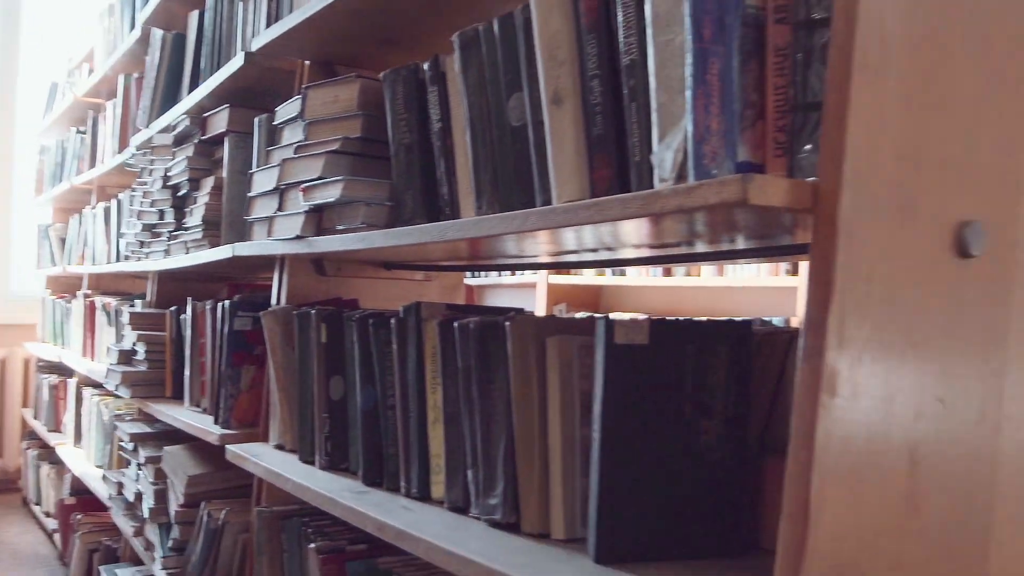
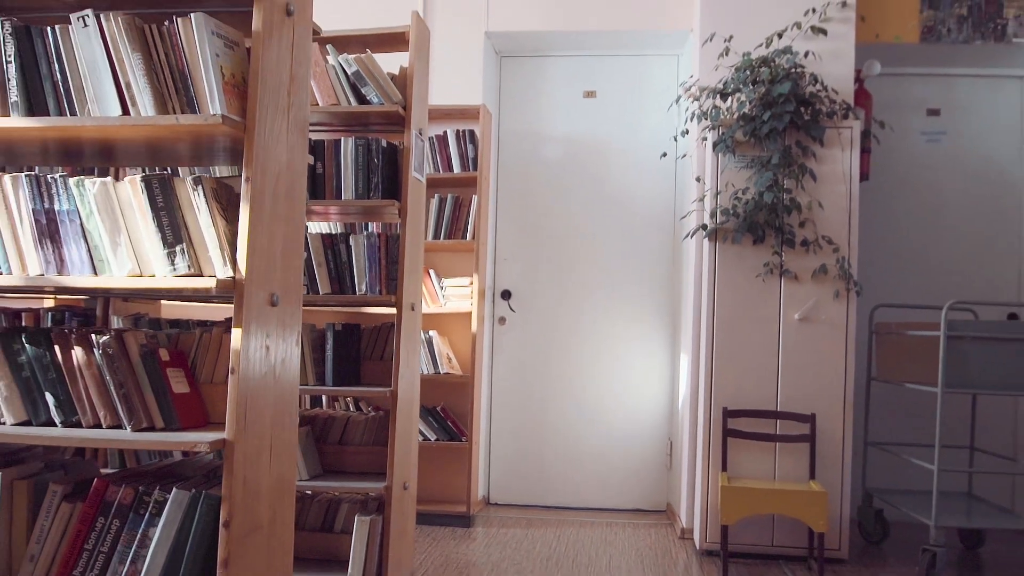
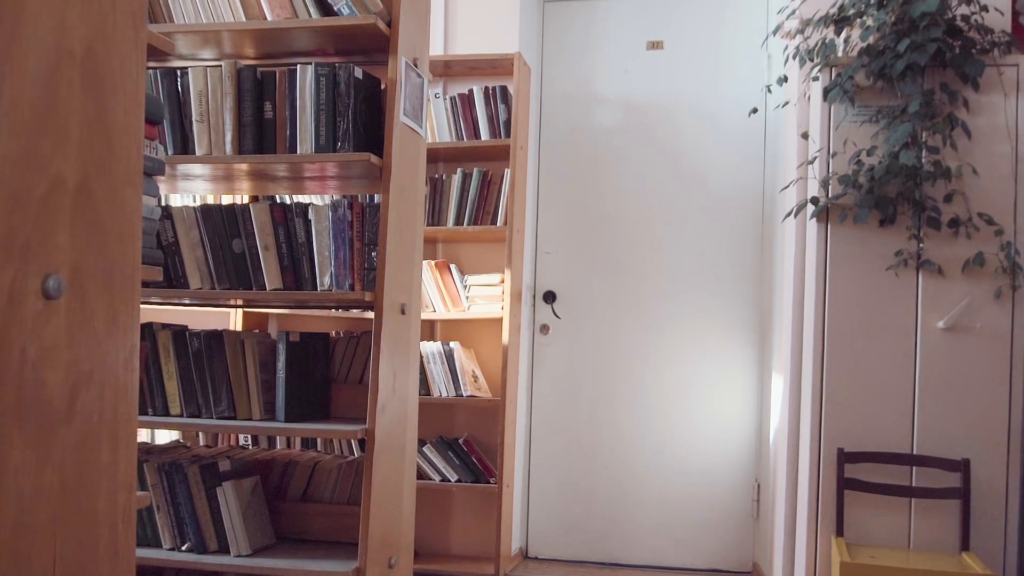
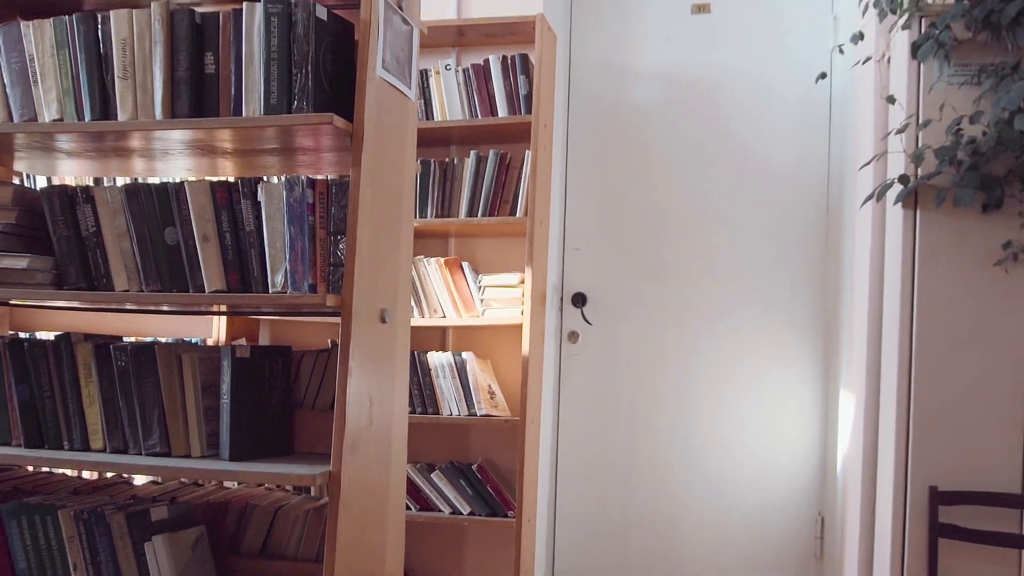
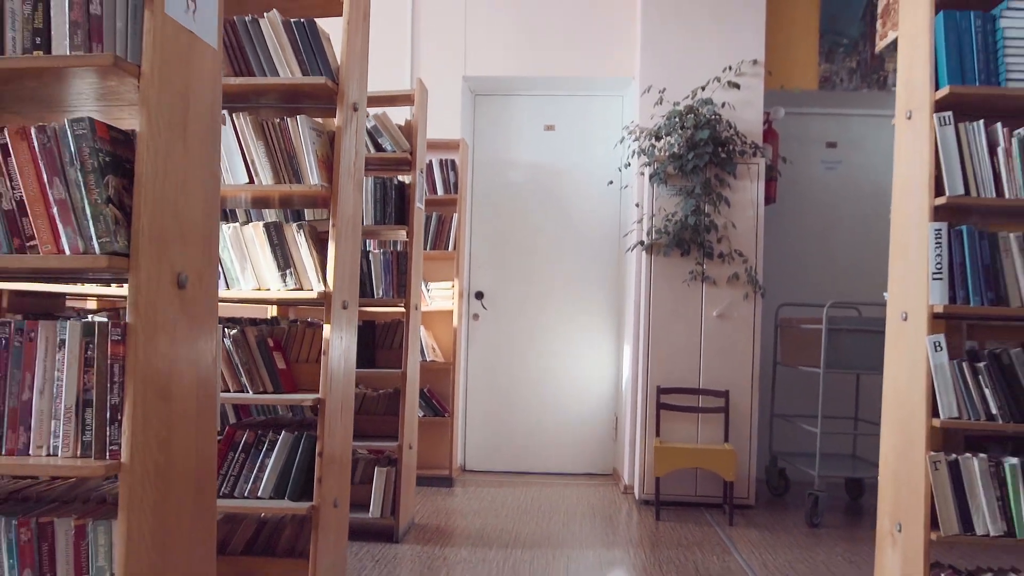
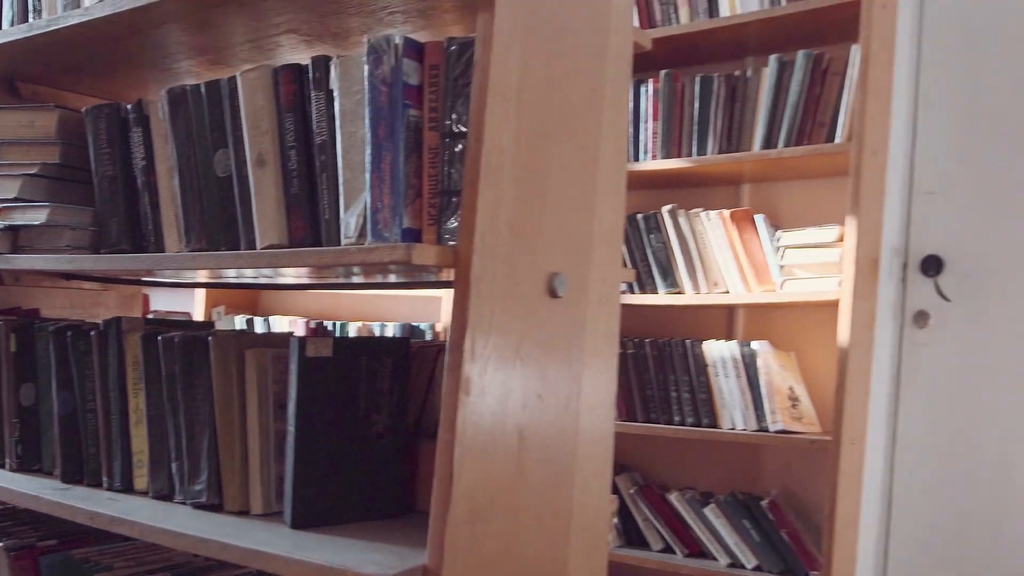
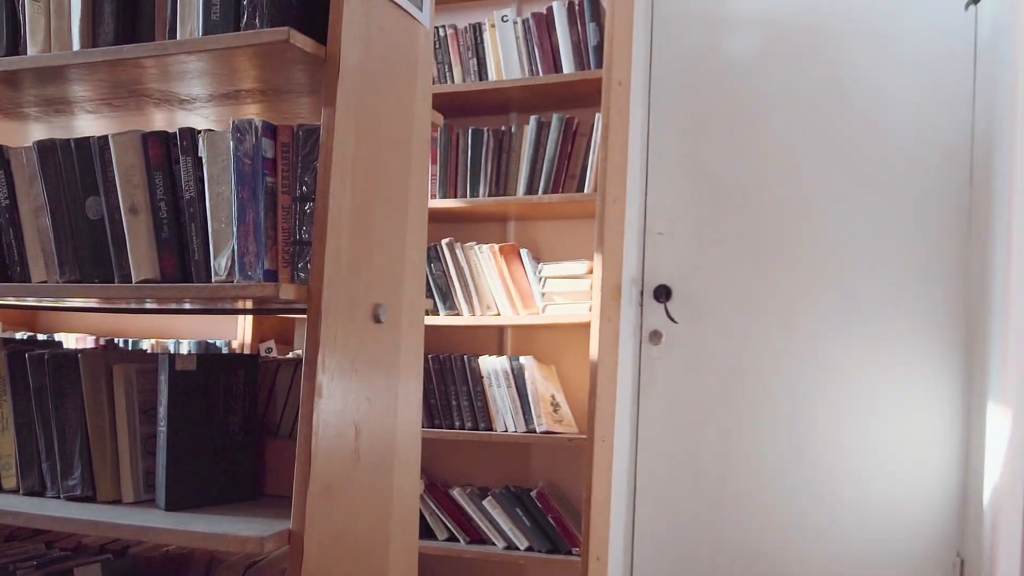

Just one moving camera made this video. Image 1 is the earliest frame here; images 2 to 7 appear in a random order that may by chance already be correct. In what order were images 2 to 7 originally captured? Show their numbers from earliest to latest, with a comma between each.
6, 7, 4, 3, 2, 5
